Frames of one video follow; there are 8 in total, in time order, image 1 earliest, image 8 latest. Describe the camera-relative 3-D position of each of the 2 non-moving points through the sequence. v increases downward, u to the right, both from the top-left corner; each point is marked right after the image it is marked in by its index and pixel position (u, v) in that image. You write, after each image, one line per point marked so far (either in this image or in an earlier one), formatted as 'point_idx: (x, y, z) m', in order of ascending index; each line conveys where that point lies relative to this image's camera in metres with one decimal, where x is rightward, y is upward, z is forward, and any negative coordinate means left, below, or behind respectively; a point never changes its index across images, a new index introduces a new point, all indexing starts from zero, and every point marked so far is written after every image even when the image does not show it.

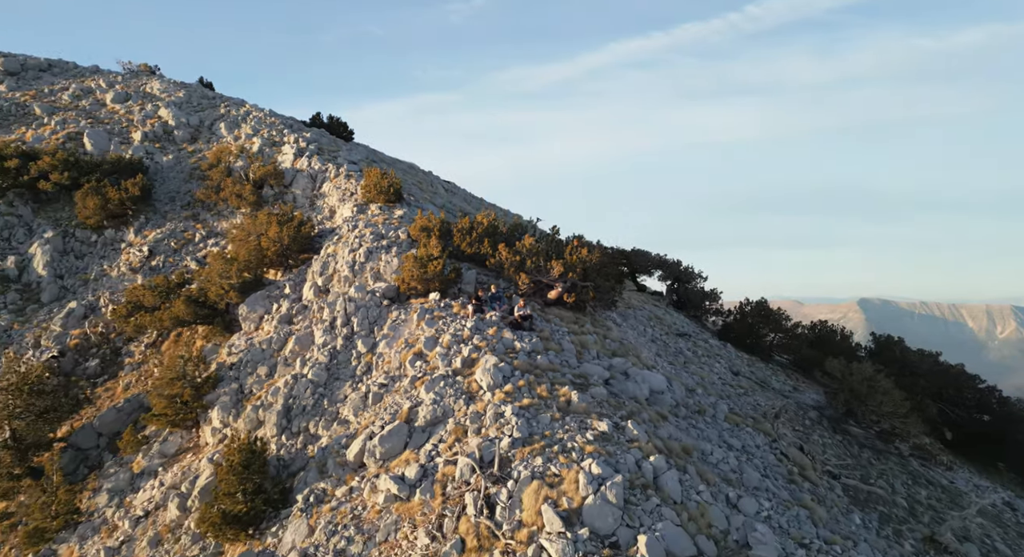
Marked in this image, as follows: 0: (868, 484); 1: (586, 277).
0: (+5.1, -3.0, +11.6) m
1: (+1.3, 0.0, +14.3) m
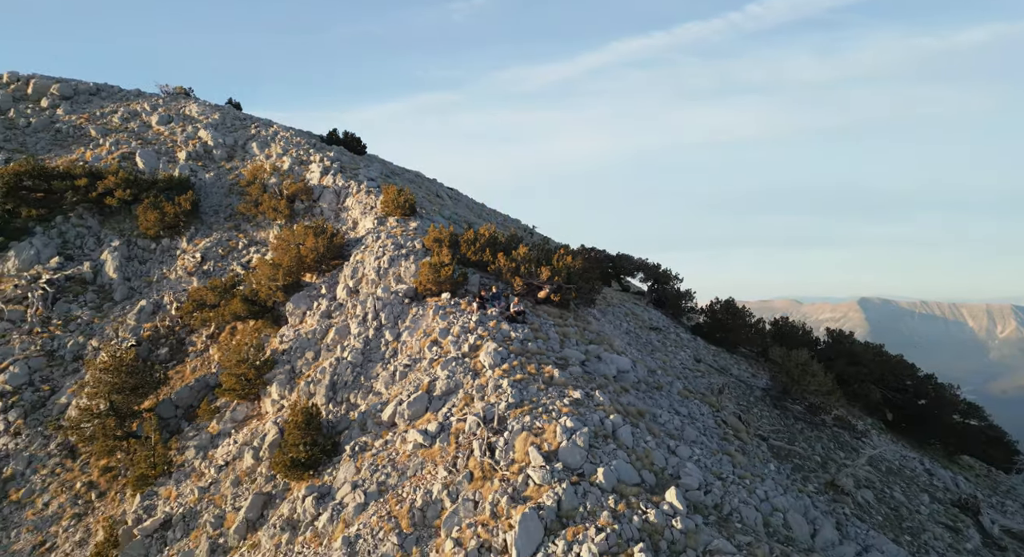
0: (+5.0, -3.1, +14.7) m
1: (+1.2, 0.0, +17.4) m
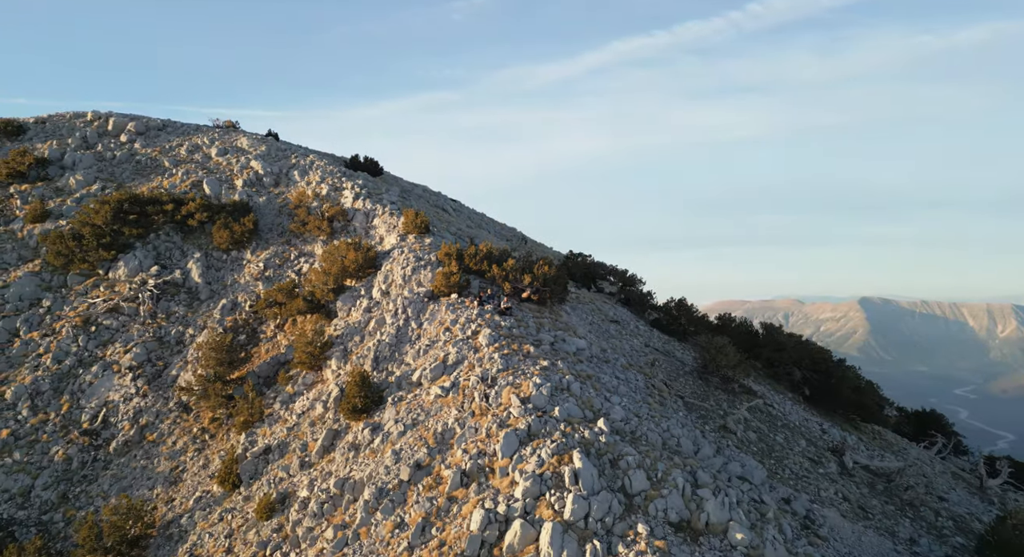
0: (+4.8, -3.2, +20.8) m
1: (+1.0, -0.1, +23.4) m
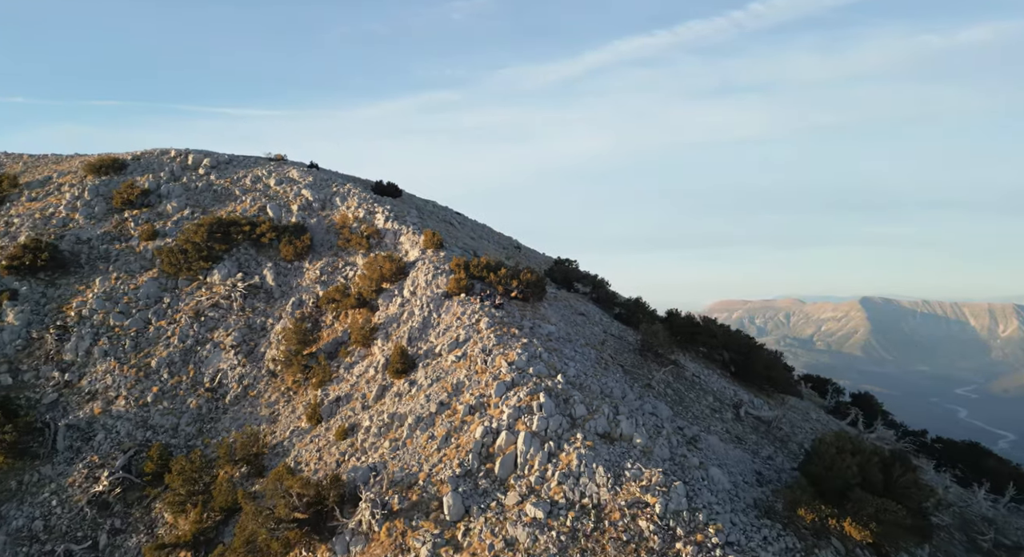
0: (+4.5, -3.4, +29.9) m
1: (+0.7, -0.3, +32.5) m
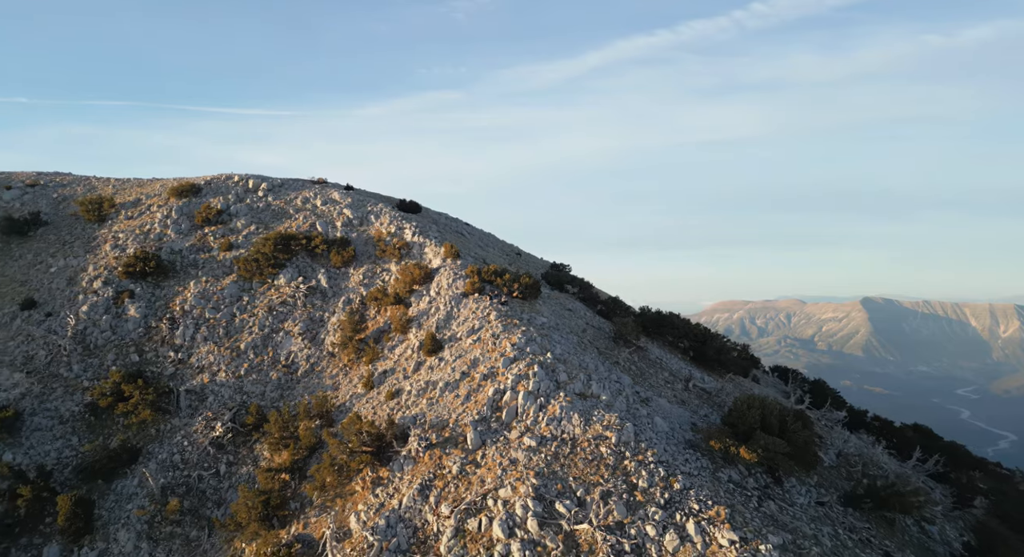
0: (+4.6, -3.5, +39.4) m
1: (+0.8, -0.5, +42.1) m
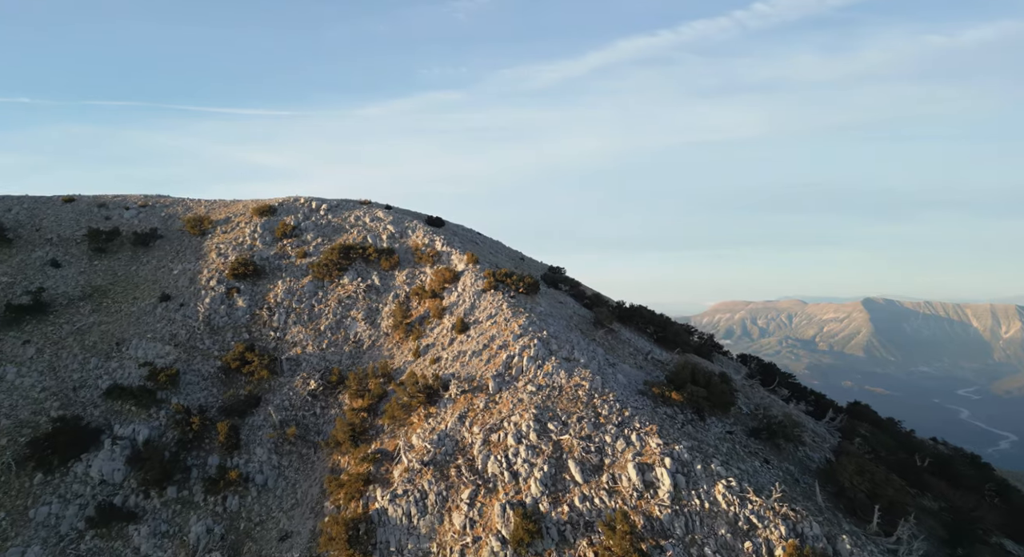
0: (+5.0, -3.6, +54.3) m
1: (+1.2, -0.5, +56.9) m
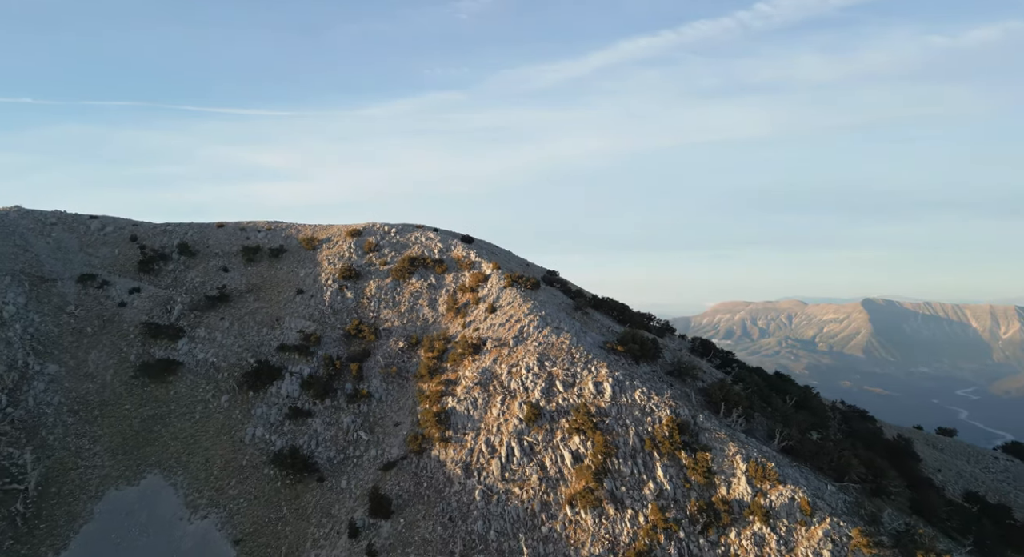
0: (+6.1, -3.7, +85.7) m
1: (+2.3, -0.6, +88.4) m
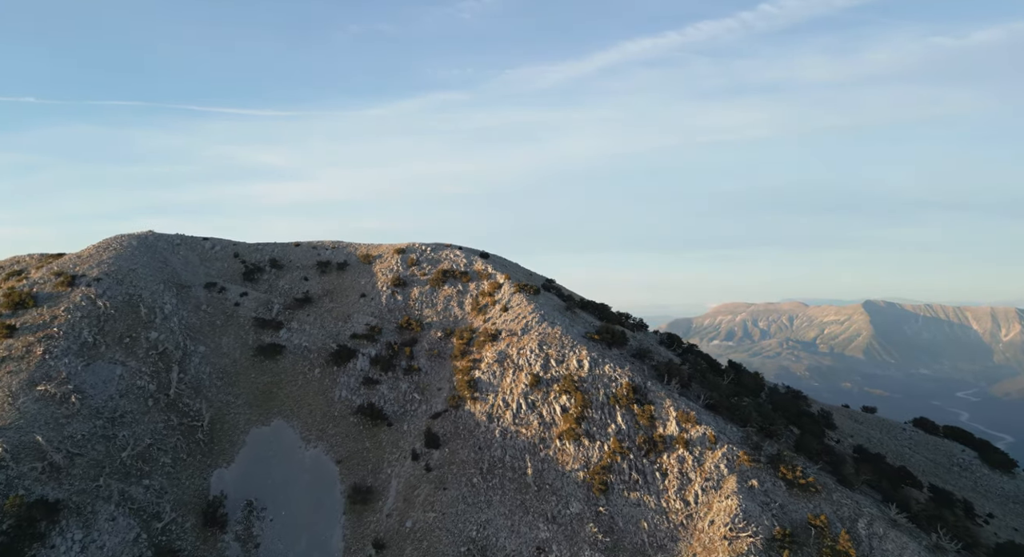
0: (+7.2, -4.8, +116.4) m
1: (+3.4, -1.7, +119.0) m
